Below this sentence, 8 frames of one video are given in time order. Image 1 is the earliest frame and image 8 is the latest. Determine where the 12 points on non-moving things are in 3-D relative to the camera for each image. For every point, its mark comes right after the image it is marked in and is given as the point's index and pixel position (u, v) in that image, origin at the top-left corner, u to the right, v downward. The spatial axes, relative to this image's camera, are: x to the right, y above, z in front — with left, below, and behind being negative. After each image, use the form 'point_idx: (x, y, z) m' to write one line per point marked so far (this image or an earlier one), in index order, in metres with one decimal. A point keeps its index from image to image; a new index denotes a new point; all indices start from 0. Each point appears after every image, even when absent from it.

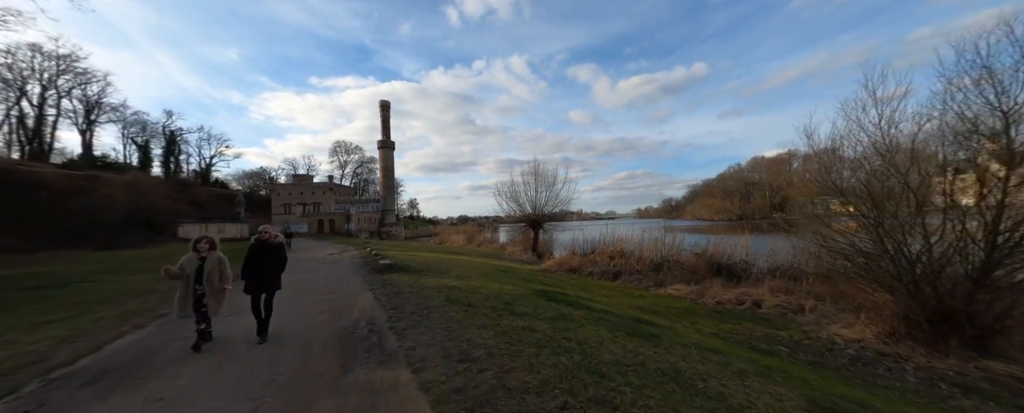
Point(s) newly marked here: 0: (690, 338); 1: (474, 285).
0: (+3.8, -2.8, +6.6) m
1: (-1.2, -2.6, +10.5) m
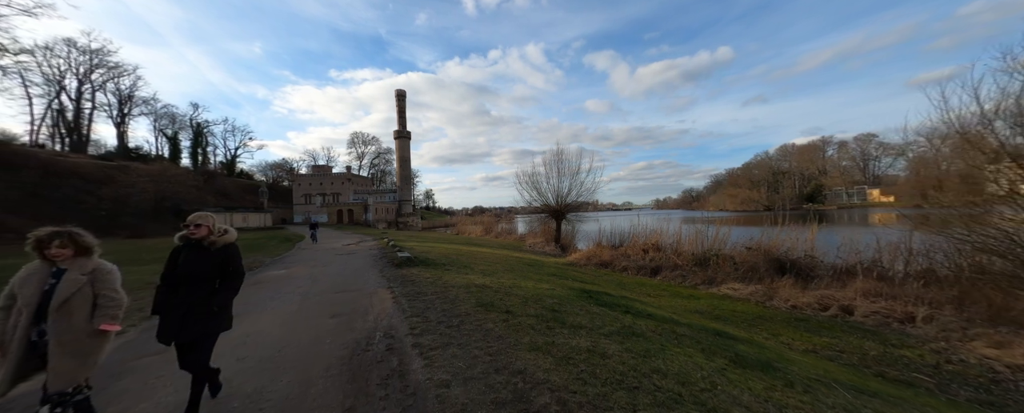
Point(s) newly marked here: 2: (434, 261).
0: (+4.6, -2.5, +5.0) m
1: (-0.2, -2.2, +9.2) m
2: (-3.5, -2.4, +14.0) m
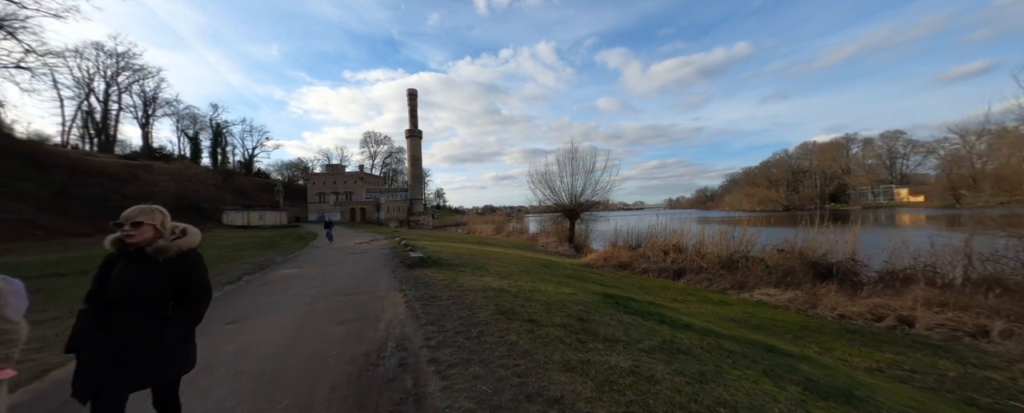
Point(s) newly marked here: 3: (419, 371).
0: (+5.0, -2.5, +4.2) m
1: (+0.4, -2.2, +8.6) m
2: (-2.8, -2.3, +13.5) m
3: (-1.1, -2.0, +3.9) m
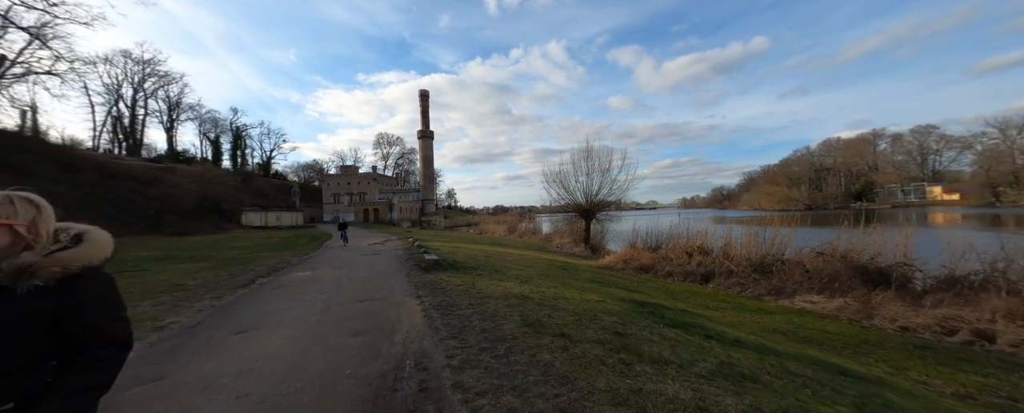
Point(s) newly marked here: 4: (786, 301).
0: (+5.4, -2.5, +3.5) m
1: (+0.9, -2.2, +8.0) m
2: (-2.0, -2.4, +13.0) m
3: (-0.7, -2.0, +3.3) m
4: (+9.2, -3.2, +10.5) m
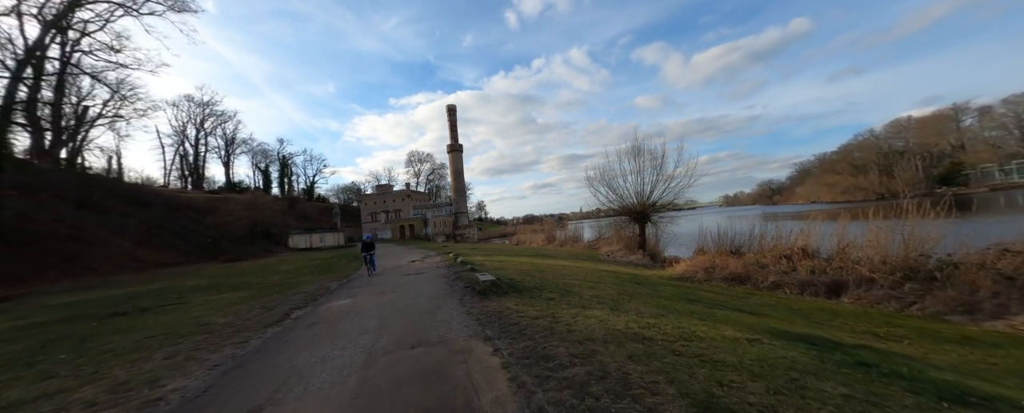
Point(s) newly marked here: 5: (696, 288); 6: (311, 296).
0: (+6.9, -2.1, +0.7) m
1: (+2.8, -2.2, +5.6) m
2: (+0.4, -2.7, +10.8) m
3: (+0.7, -2.0, +1.1) m
4: (+11.3, -2.7, +7.3) m
5: (+7.6, -3.4, +13.2) m
6: (-7.8, -3.5, +12.3) m
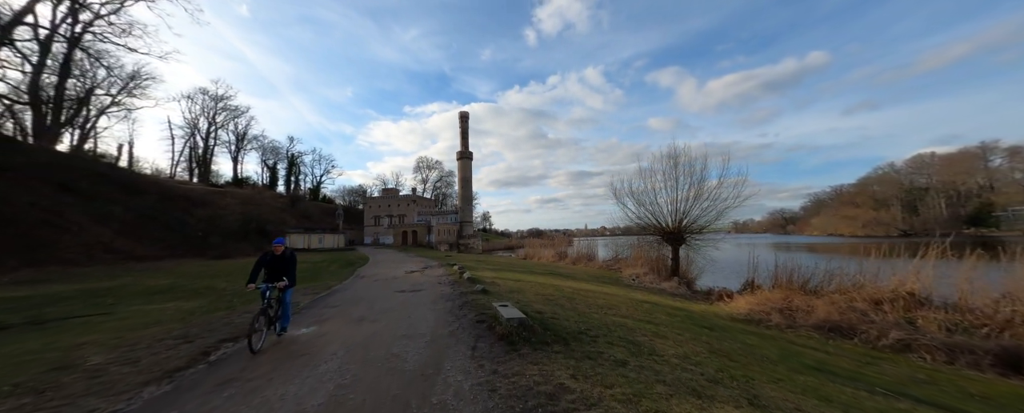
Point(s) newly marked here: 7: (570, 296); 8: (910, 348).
0: (+7.6, -2.2, -2.8) m
1: (+3.6, -2.3, +2.2) m
2: (+1.2, -2.8, +7.5) m
3: (+1.4, -1.8, -2.2) m
4: (+12.1, -3.4, +3.8) m
5: (+8.4, -4.1, +9.7) m
6: (-7.0, -3.2, +9.1) m
7: (+2.5, -3.9, +13.7) m
8: (+11.4, -4.0, +9.1) m
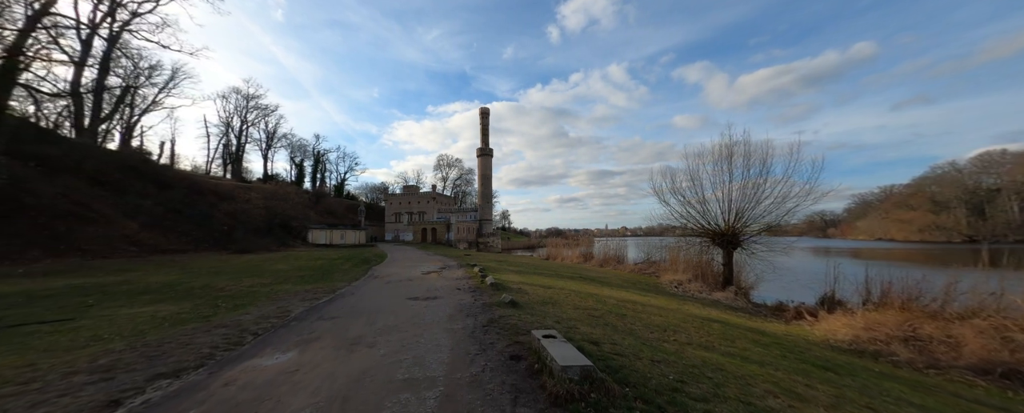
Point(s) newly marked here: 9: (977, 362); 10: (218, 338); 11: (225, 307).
0: (+7.7, -2.1, -5.6) m
1: (+4.1, -2.1, -0.4) m
2: (+2.0, -2.6, +5.0) m
3: (+1.6, -1.6, -4.7) m
4: (+12.6, -3.3, +0.6) m
5: (+9.3, -3.9, +6.7) m
6: (-6.1, -2.9, +7.1) m
7: (+3.7, -3.6, +11.1) m
8: (+12.3, -3.9, +6.0) m
9: (+11.9, -3.9, +8.1) m
10: (-6.4, -2.8, +7.0) m
11: (-9.1, -3.2, +10.1) m
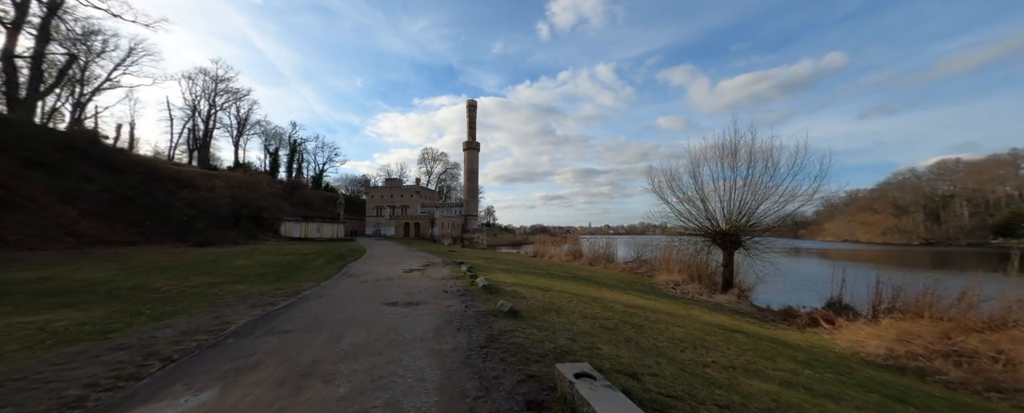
0: (+8.5, -2.2, -6.9) m
1: (+4.6, -2.1, -1.9) m
2: (+2.2, -2.4, +3.5) m
3: (+2.4, -1.5, -6.3) m
4: (+13.0, -3.4, -0.4) m
5: (+9.4, -3.9, +5.6) m
6: (-6.0, -2.5, +5.1) m
7: (+3.6, -3.4, +9.6) m
8: (+12.4, -4.0, +5.0) m
9: (+11.9, -3.9, +7.1) m
10: (-6.3, -2.5, +5.1) m
11: (-9.1, -2.7, +8.0) m
